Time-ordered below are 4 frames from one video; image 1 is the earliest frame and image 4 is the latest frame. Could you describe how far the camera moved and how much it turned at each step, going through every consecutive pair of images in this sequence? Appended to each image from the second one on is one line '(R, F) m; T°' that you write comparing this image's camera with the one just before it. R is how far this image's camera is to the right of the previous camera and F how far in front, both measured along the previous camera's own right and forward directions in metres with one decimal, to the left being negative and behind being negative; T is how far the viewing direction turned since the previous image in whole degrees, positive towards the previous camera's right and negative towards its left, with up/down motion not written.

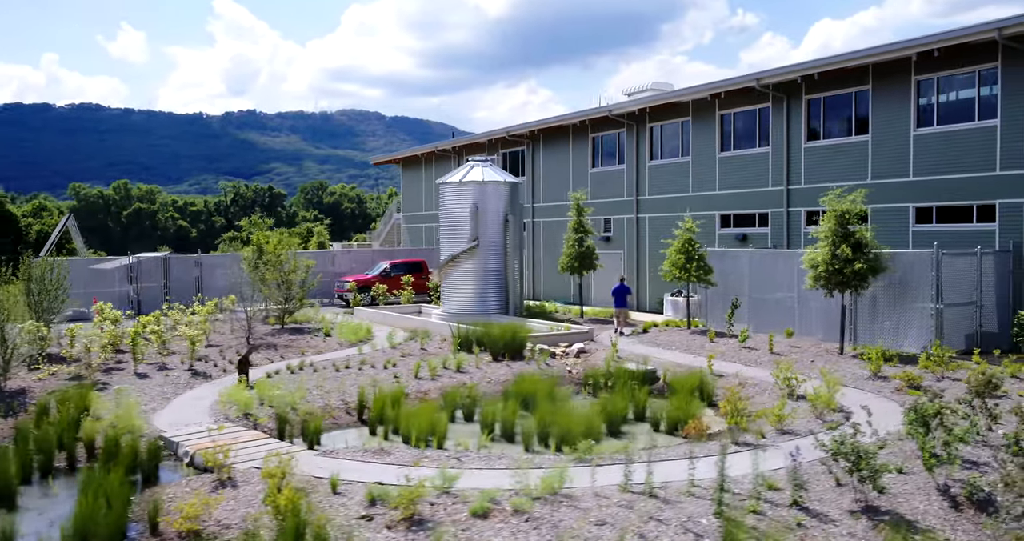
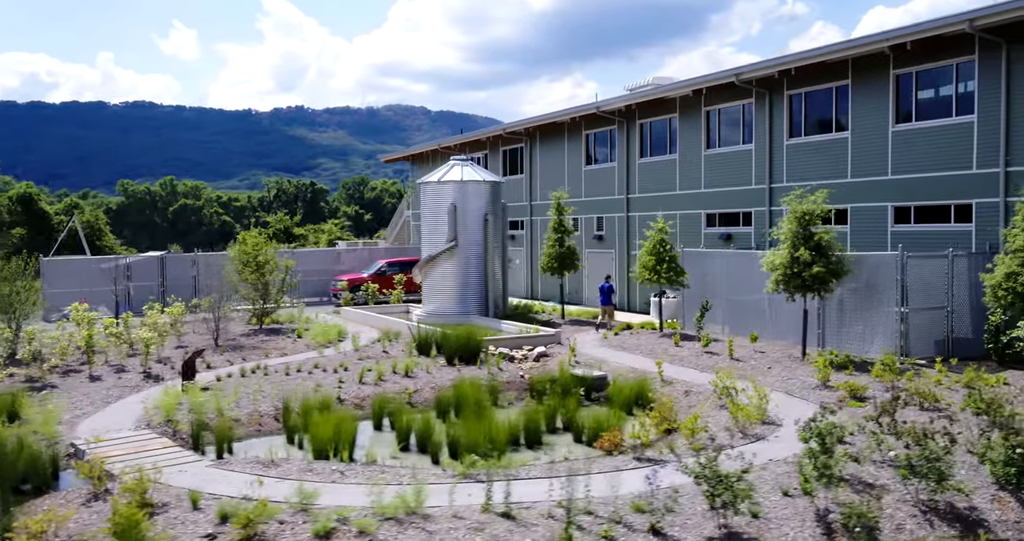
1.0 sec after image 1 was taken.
(+1.5, +0.3) m; -3°
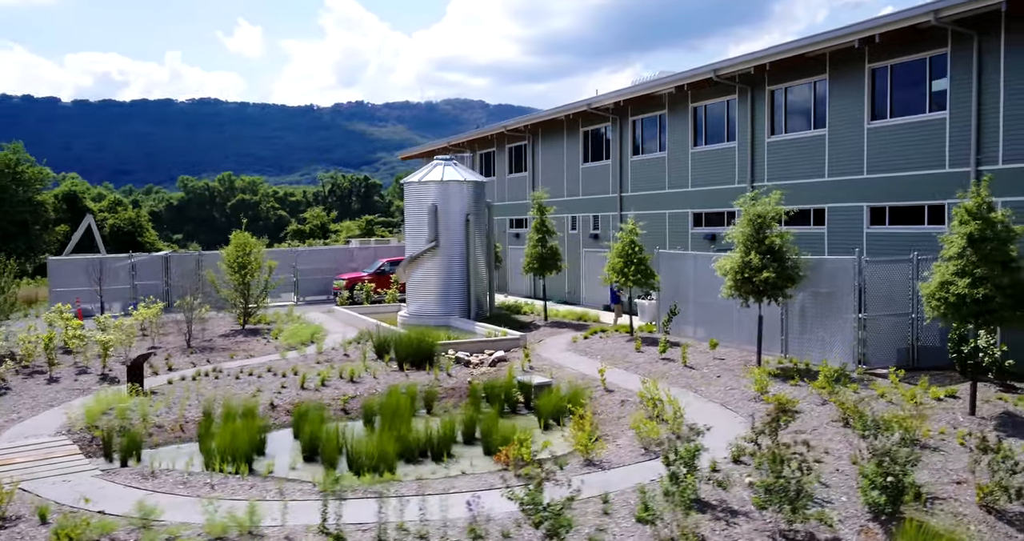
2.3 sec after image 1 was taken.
(+1.7, +0.3) m; -4°
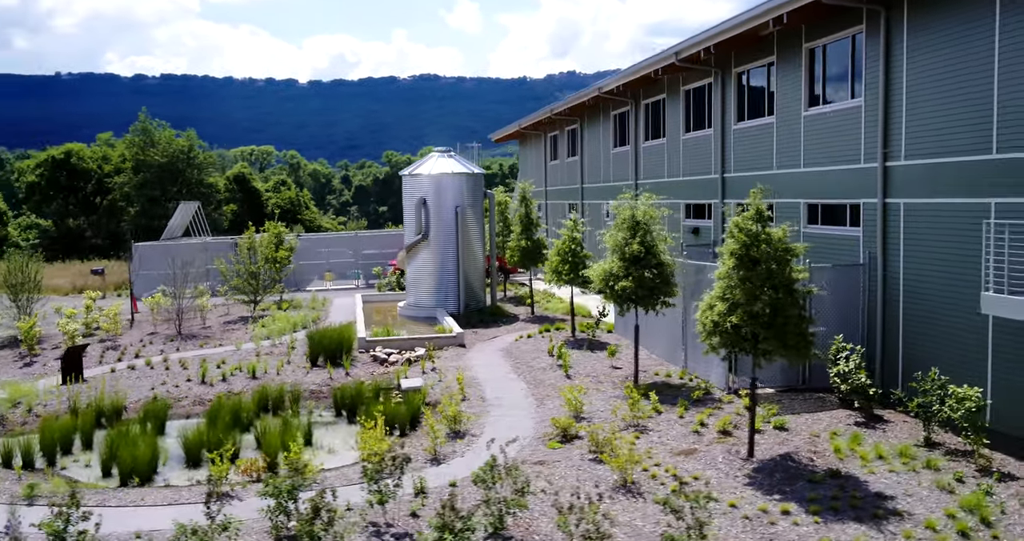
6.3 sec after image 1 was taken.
(+4.9, +0.8) m; -14°
